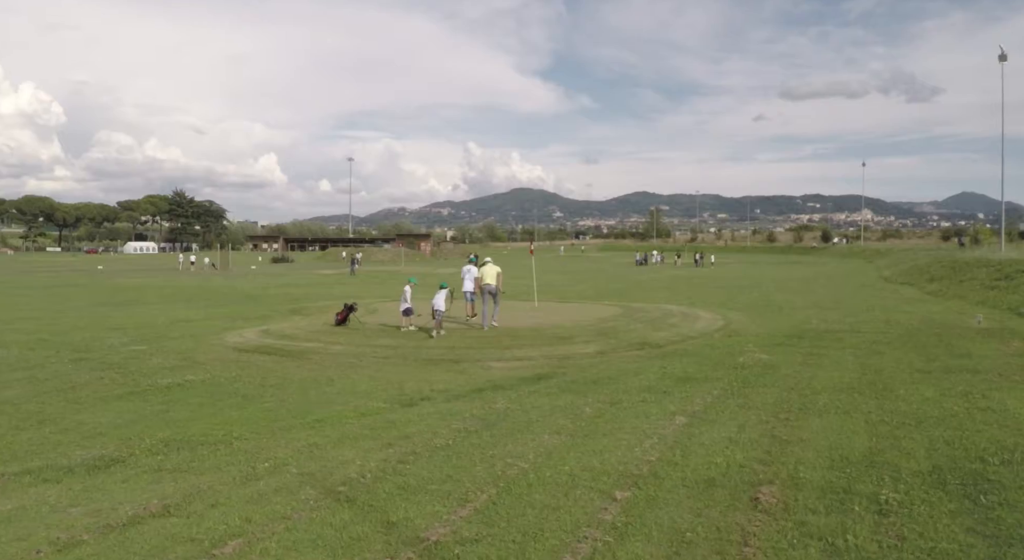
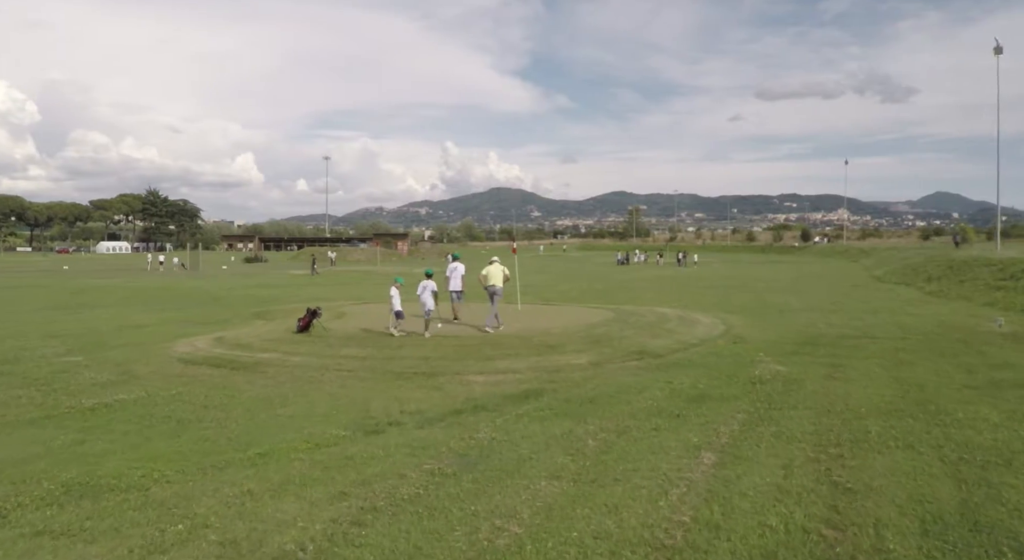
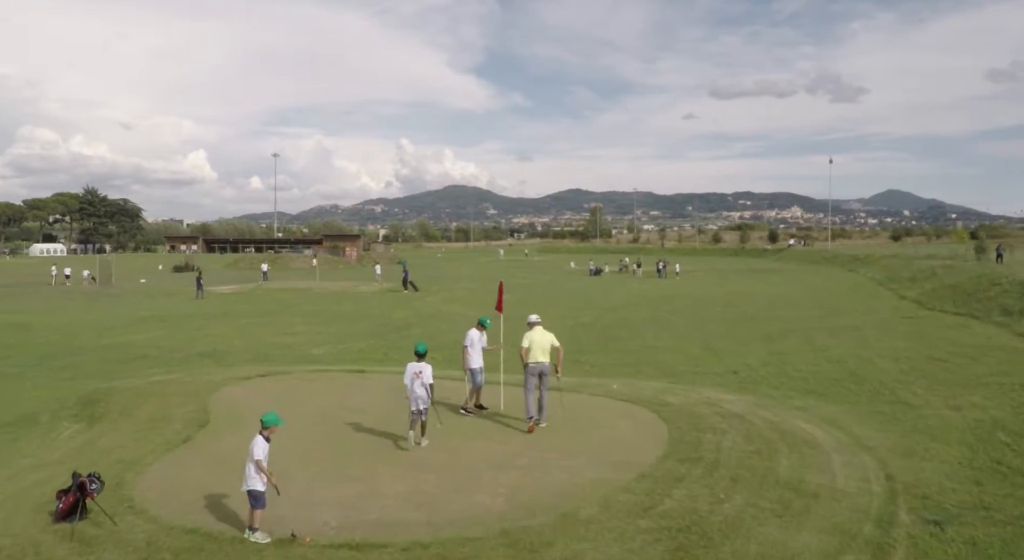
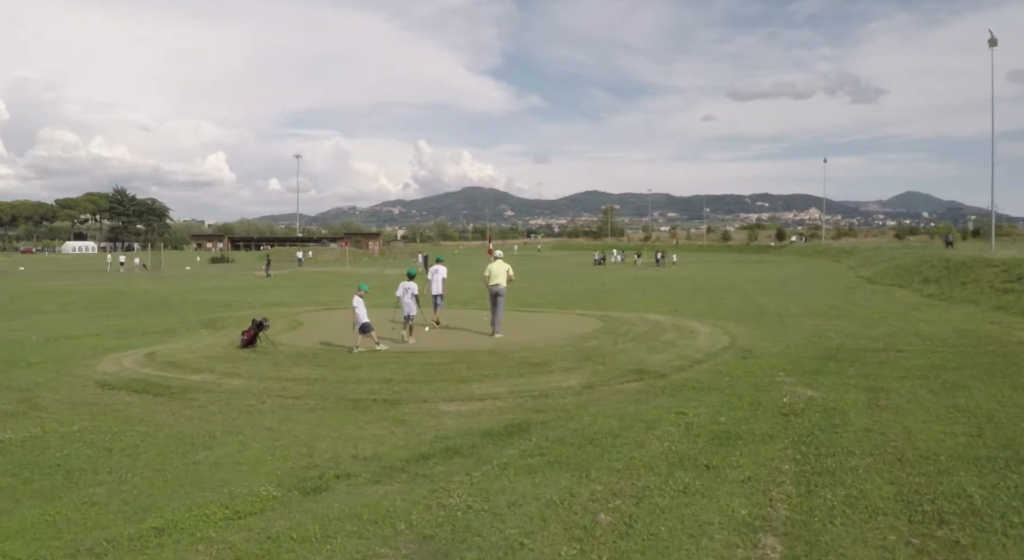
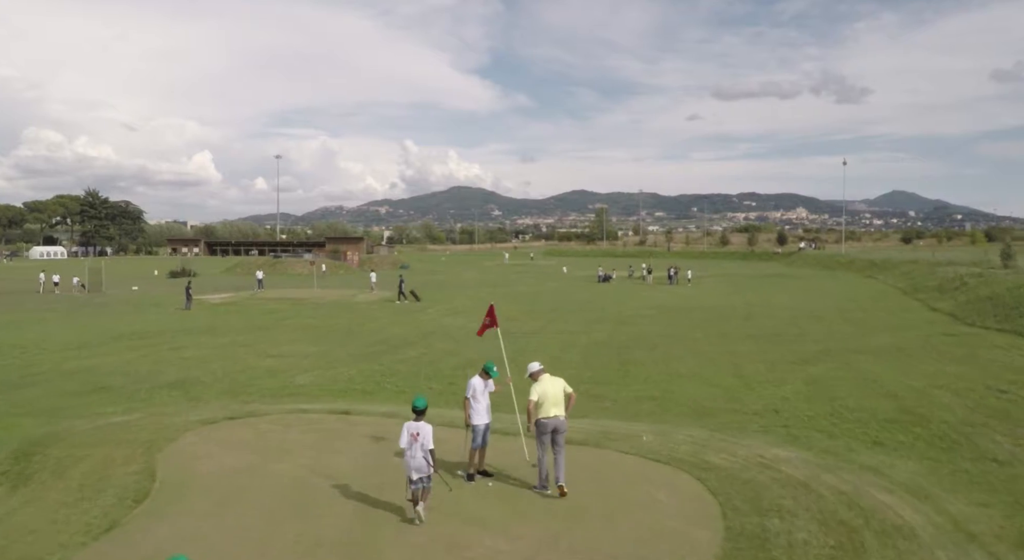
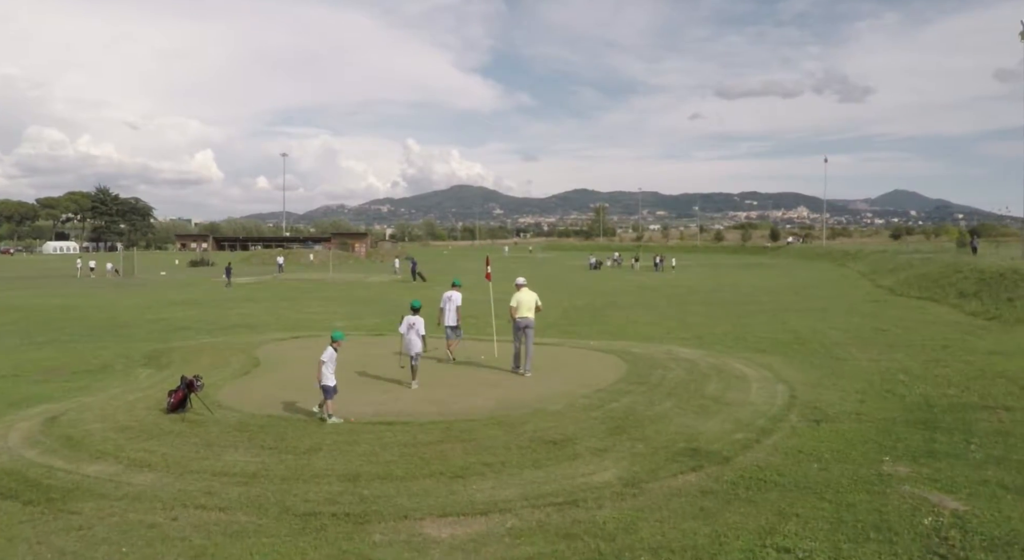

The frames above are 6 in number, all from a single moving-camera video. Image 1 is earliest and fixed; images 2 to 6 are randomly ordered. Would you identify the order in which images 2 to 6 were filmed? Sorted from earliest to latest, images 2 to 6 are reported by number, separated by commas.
2, 4, 6, 3, 5
